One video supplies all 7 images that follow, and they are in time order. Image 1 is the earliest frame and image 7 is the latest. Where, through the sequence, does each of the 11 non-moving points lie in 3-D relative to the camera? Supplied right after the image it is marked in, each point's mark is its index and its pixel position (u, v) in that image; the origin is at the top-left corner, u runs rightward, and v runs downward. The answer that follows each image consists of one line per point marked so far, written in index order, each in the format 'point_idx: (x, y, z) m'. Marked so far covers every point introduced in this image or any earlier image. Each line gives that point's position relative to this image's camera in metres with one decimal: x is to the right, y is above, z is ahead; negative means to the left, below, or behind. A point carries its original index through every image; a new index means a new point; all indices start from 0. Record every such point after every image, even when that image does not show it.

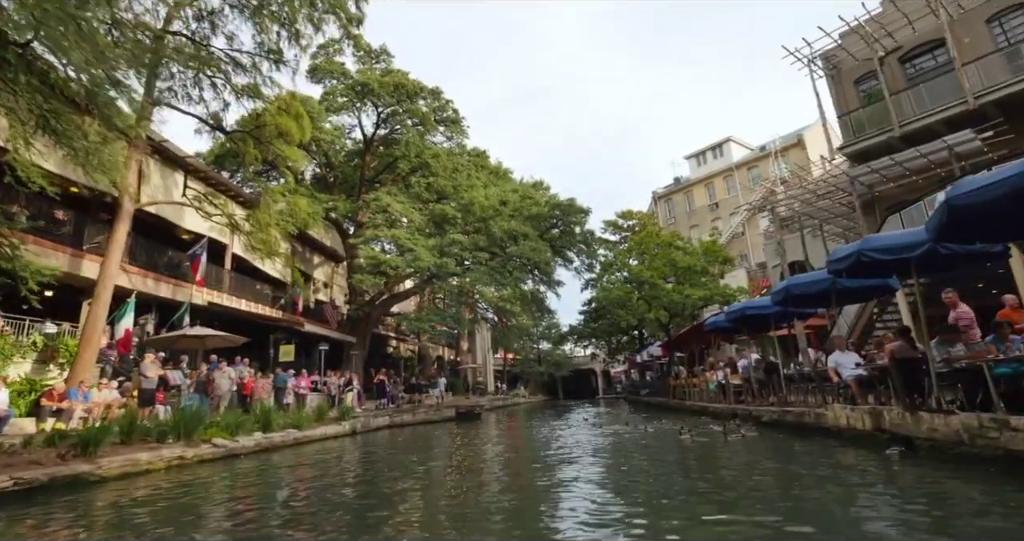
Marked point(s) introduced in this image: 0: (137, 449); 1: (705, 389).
0: (-7.0, -3.3, +10.5) m
1: (+6.7, -4.1, +19.6) m
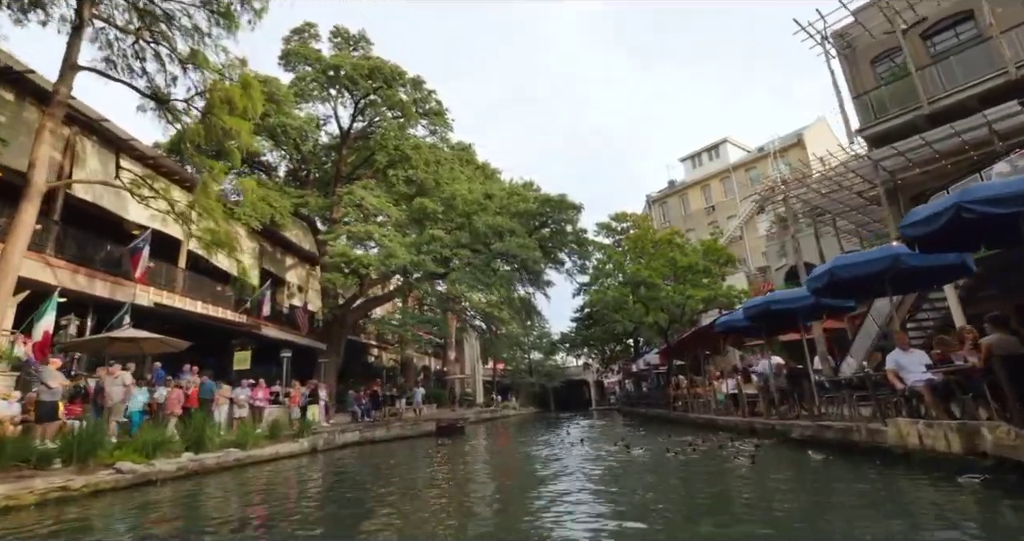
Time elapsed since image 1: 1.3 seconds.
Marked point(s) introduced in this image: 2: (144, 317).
0: (-7.4, -3.0, +8.3) m
1: (+6.2, -4.0, +17.5) m
2: (-11.9, -1.5, +18.3) m
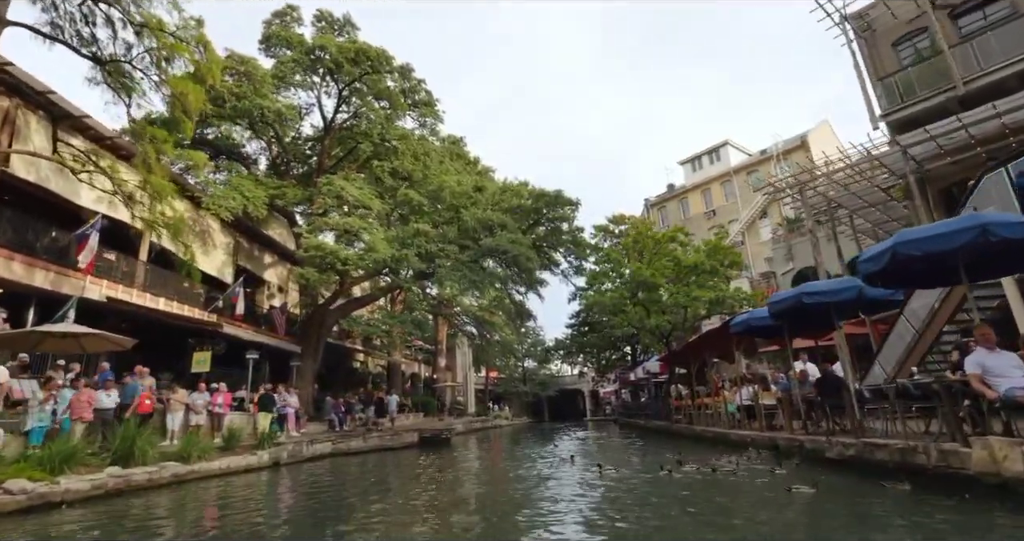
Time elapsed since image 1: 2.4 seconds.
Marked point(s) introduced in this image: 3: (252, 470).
0: (-7.6, -2.7, +6.5) m
1: (+5.8, -4.0, +15.9) m
2: (-12.2, -1.3, +16.5) m
3: (-6.2, -4.8, +13.5) m
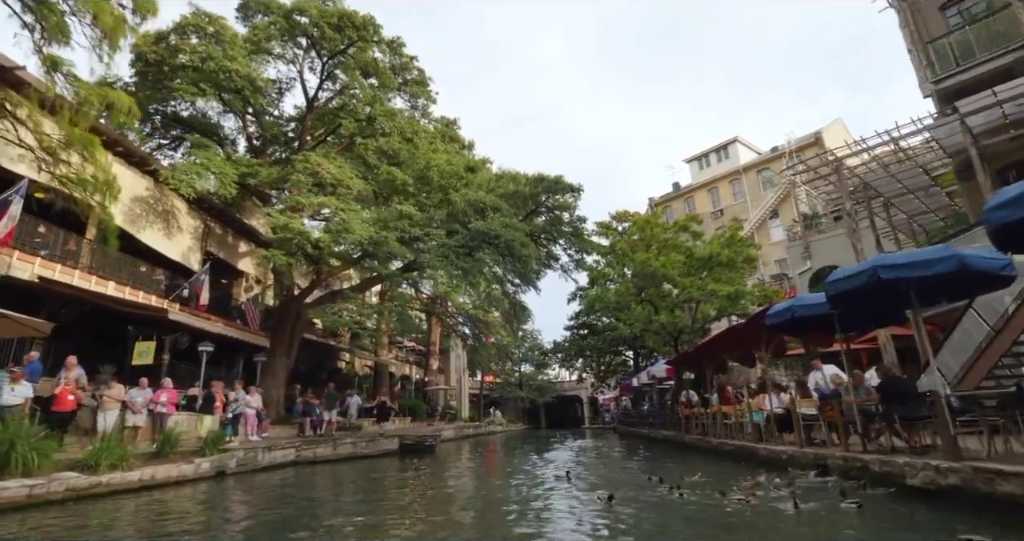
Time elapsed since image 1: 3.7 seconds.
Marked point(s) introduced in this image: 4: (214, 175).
0: (-7.9, -2.0, +4.4) m
1: (+5.5, -3.7, +13.7) m
2: (-12.4, -0.6, +14.4) m
3: (-6.5, -4.2, +11.3) m
4: (-10.2, +3.3, +19.3) m
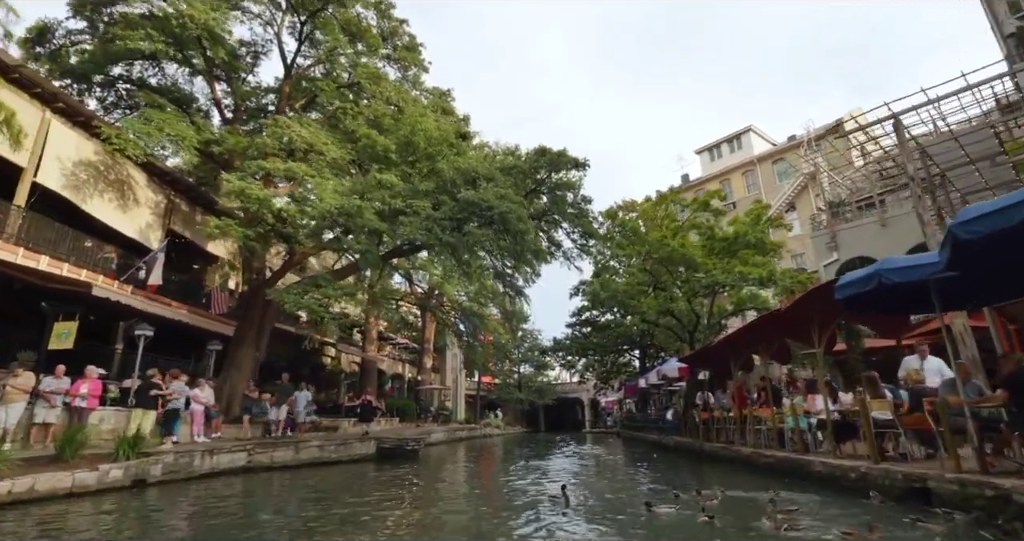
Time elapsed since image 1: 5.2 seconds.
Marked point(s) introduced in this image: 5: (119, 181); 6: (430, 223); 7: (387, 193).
0: (-8.1, -1.3, +2.1) m
1: (+5.3, -3.2, +11.3) m
2: (-12.6, +0.1, +12.1) m
3: (-6.7, -3.5, +9.0) m
4: (-10.3, +4.0, +17.0) m
5: (-12.6, +2.8, +18.1) m
6: (-2.2, +1.2, +14.7) m
7: (-3.4, +2.1, +15.4) m
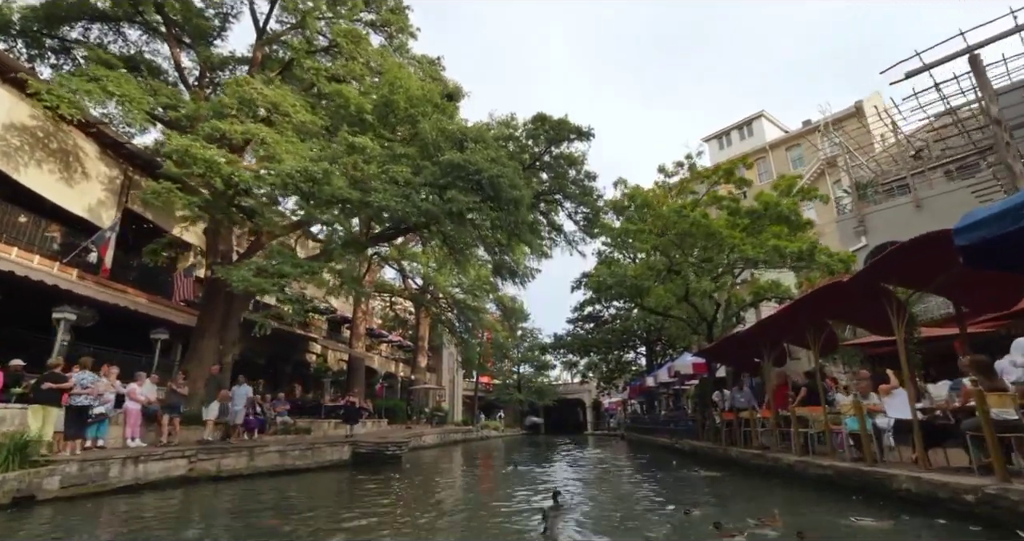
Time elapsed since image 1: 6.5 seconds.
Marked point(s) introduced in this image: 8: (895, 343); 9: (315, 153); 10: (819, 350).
0: (-8.3, -0.7, 0.0) m
1: (+5.2, -2.6, +9.2) m
2: (-12.7, +0.7, +10.0) m
3: (-6.9, -3.0, +6.9) m
4: (-10.5, +4.5, +14.9) m
5: (-12.7, +3.4, +16.0) m
6: (-2.3, +1.8, +12.5) m
7: (-3.6, +2.7, +13.3) m
8: (+10.0, -1.9, +14.9) m
9: (-4.5, +2.7, +13.1) m
10: (+5.9, -1.5, +11.0) m
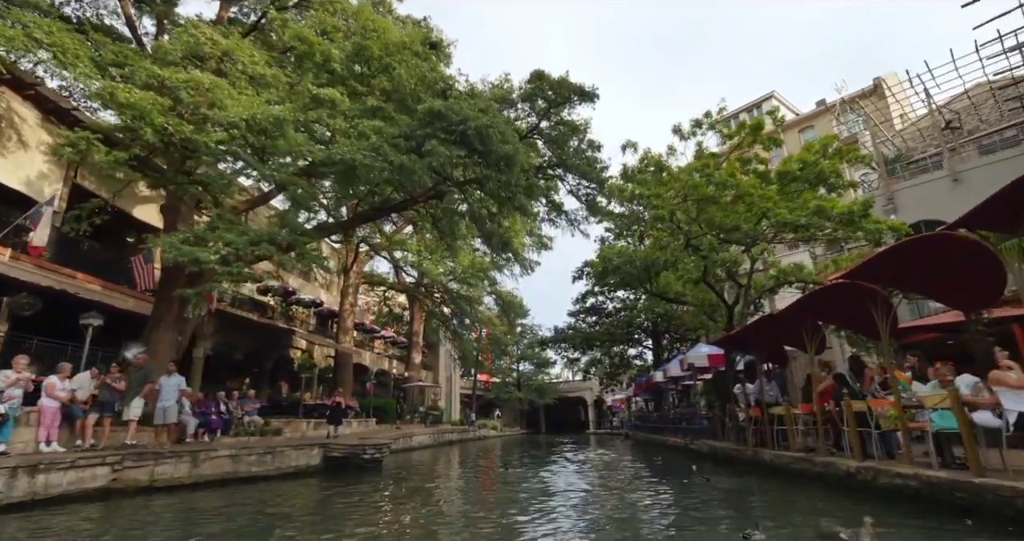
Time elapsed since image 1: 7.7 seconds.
0: (-8.4, -0.2, -2.0) m
1: (+5.0, -2.0, +7.3) m
2: (-12.9, +1.2, +8.0) m
3: (-7.0, -2.5, +4.9) m
4: (-10.6, +5.0, +13.0) m
5: (-12.9, +3.9, +14.0) m
6: (-2.5, +2.3, +10.6) m
7: (-3.7, +3.2, +11.3) m
8: (+9.9, -1.3, +12.9) m
9: (-4.7, +3.2, +11.2) m
10: (+5.7, -0.9, +9.0) m
